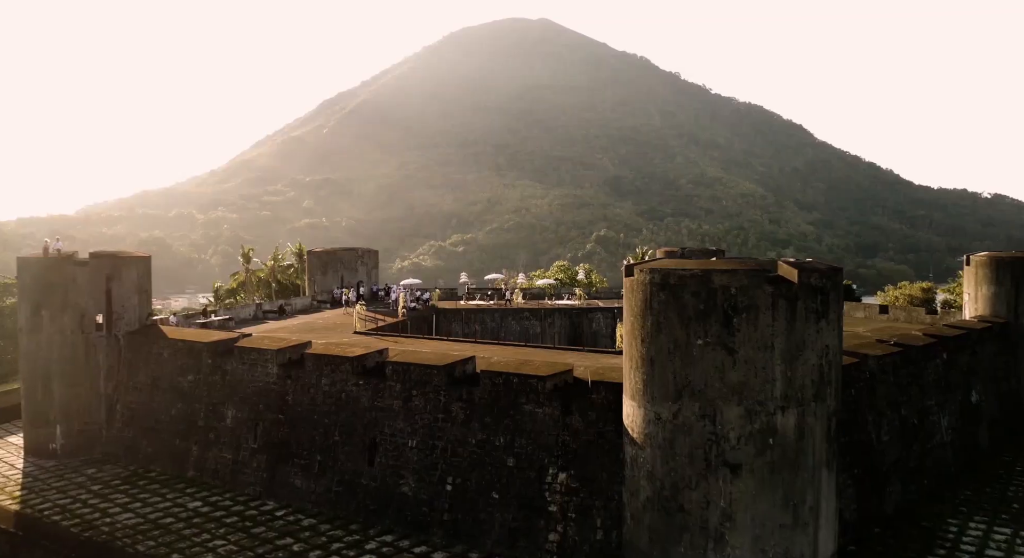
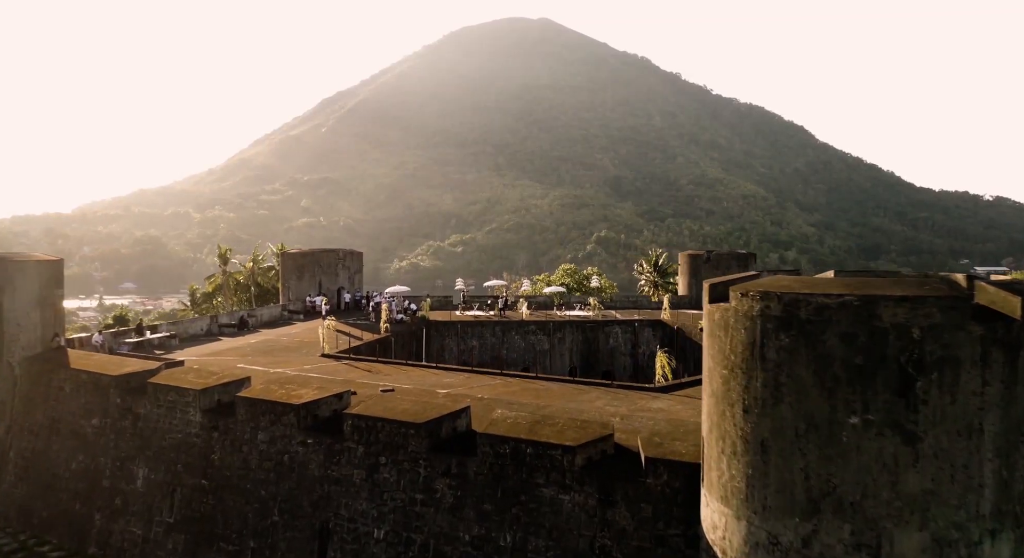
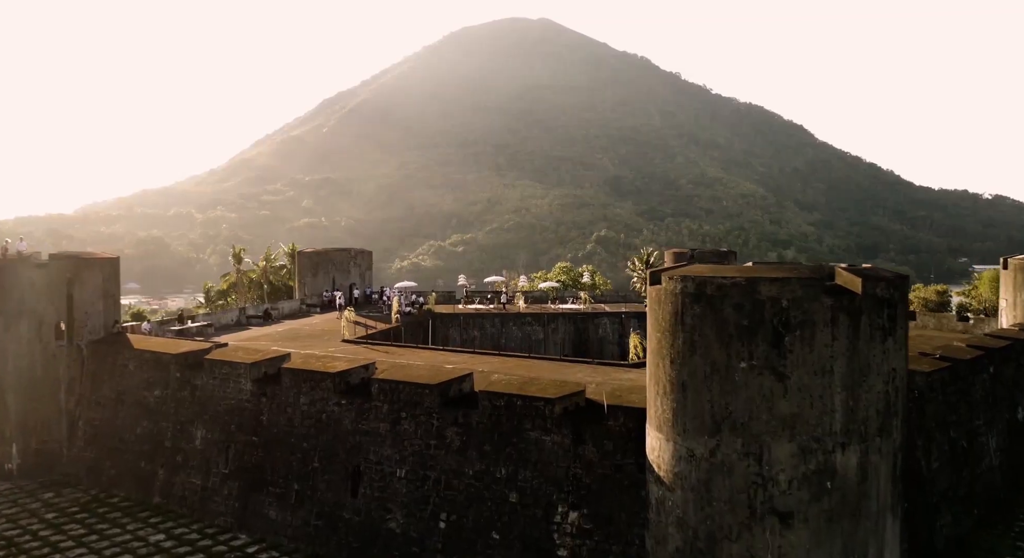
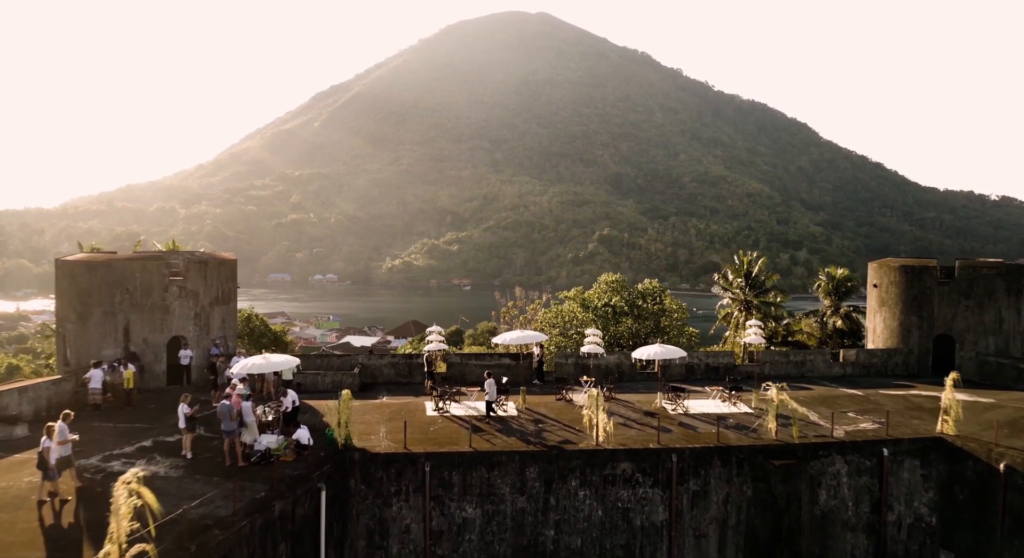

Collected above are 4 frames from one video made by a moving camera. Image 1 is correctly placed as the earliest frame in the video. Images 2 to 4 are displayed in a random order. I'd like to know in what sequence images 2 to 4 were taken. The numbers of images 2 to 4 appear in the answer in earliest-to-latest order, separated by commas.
3, 2, 4
